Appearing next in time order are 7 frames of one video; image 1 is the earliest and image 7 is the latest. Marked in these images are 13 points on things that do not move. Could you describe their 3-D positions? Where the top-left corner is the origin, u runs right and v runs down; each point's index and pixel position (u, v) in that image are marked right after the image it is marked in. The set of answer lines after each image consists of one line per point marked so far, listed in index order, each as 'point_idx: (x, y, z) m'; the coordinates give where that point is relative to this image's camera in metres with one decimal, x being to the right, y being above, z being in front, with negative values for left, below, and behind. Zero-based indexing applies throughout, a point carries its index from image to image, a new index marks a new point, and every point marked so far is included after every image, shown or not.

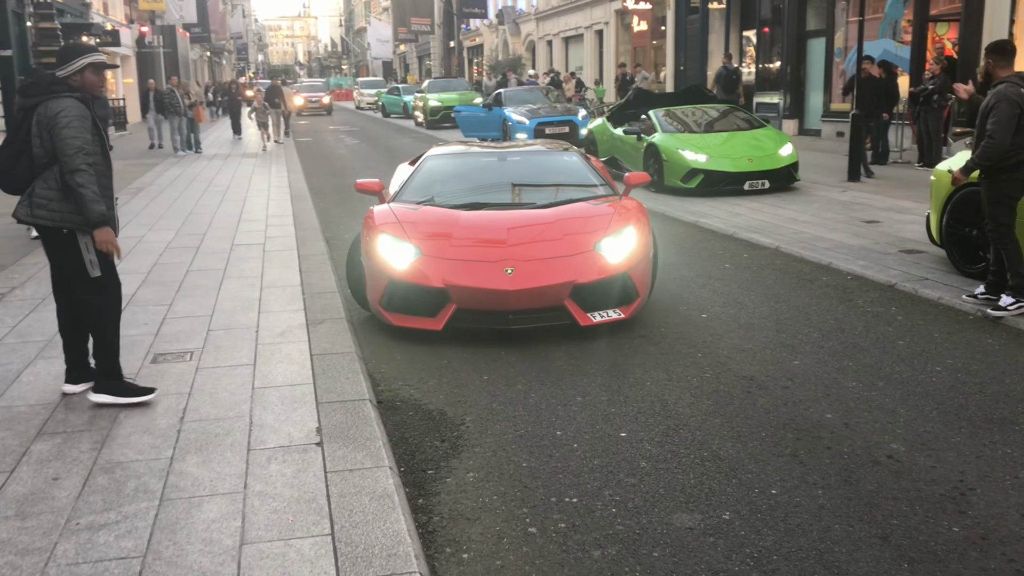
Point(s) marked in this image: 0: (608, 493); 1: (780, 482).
0: (+0.4, -0.8, +3.7) m
1: (+1.1, -0.8, +3.8) m
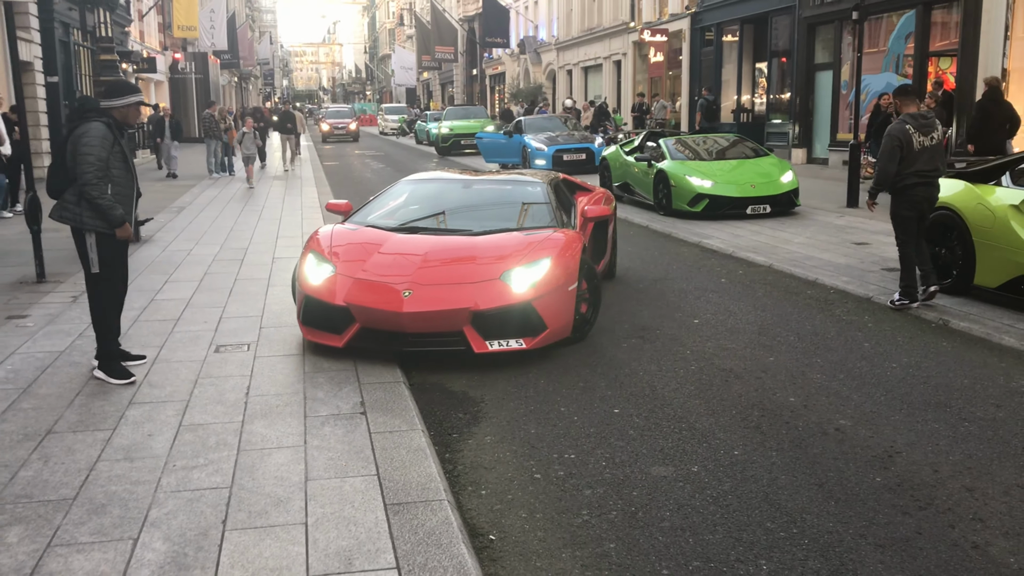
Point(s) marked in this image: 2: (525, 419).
0: (+0.4, -0.8, +4.5) m
1: (+1.1, -0.7, +4.6) m
2: (+0.1, -0.7, +5.0) m
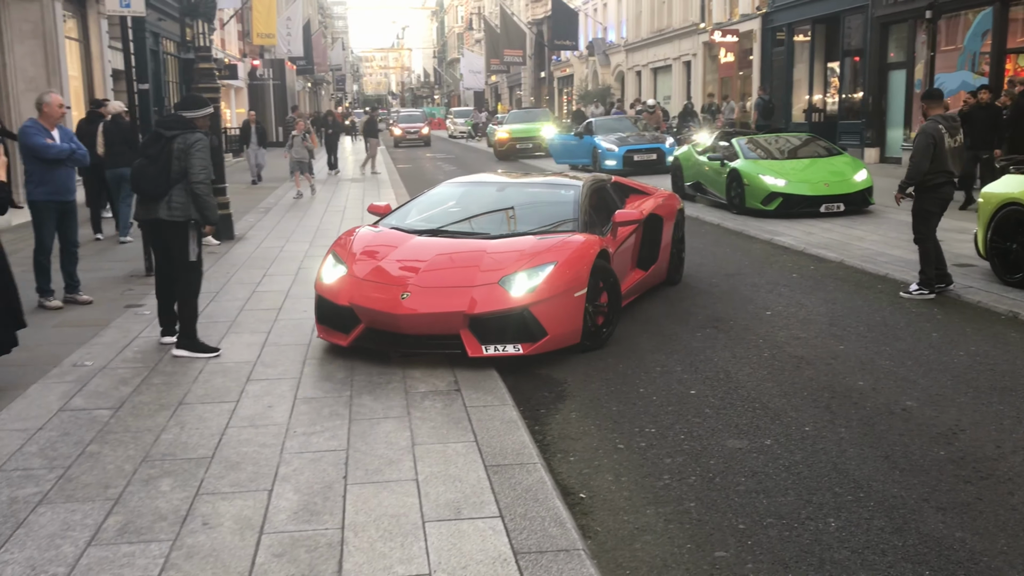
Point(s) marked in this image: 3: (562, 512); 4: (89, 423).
0: (+0.8, -0.7, +4.9) m
1: (+1.5, -0.7, +4.9) m
2: (+0.5, -0.6, +5.4) m
3: (+0.2, -0.9, +3.8) m
4: (-2.2, -0.7, +4.9) m
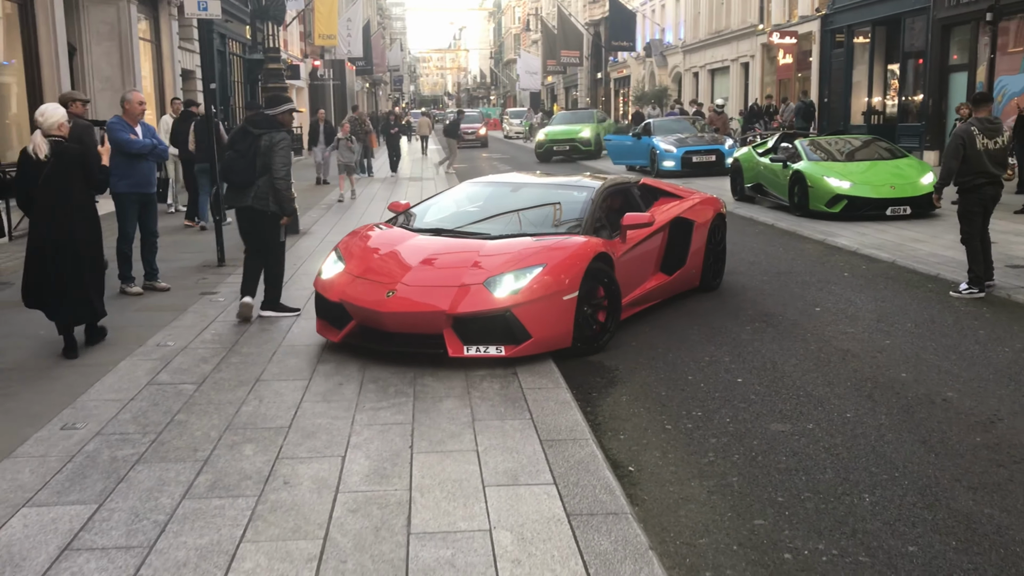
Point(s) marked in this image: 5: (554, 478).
0: (+1.1, -0.7, +5.1) m
1: (+1.8, -0.6, +5.1) m
2: (+0.9, -0.6, +5.7) m
3: (+0.4, -0.8, +4.0) m
4: (-1.9, -0.6, +5.3) m
5: (+0.2, -0.8, +4.1) m
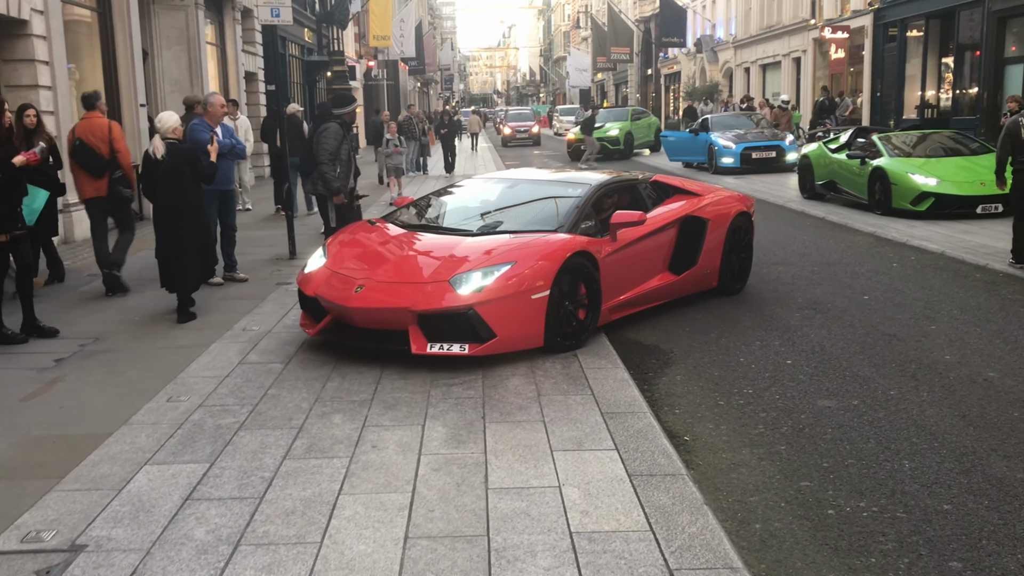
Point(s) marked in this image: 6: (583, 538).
0: (+1.5, -0.6, +5.5) m
1: (+2.2, -0.6, +5.4) m
2: (+1.2, -0.5, +6.0) m
3: (+0.7, -0.7, +4.4) m
4: (-1.5, -0.5, +5.8) m
5: (+0.5, -0.7, +4.5) m
6: (+0.3, -0.9, +3.5) m
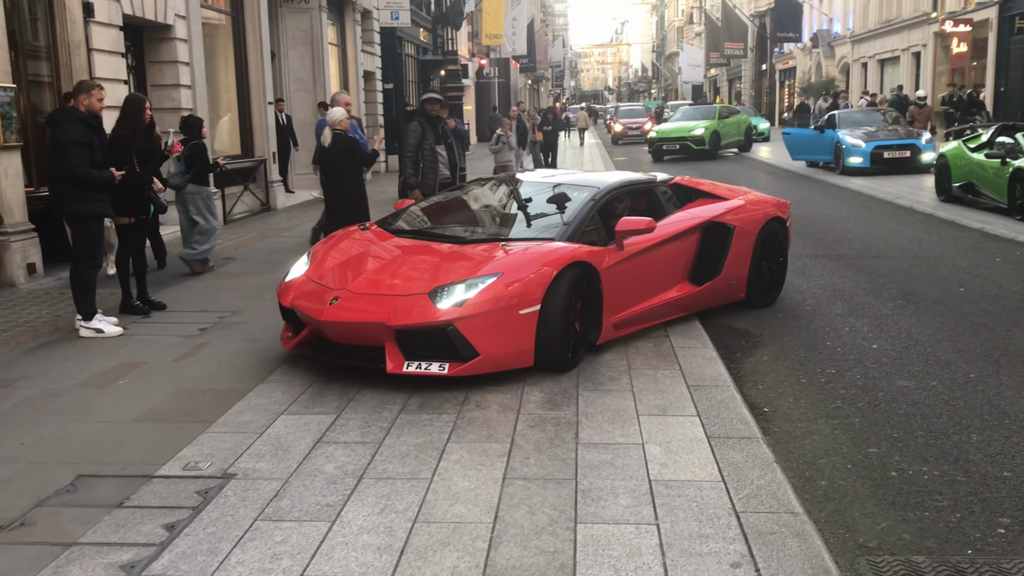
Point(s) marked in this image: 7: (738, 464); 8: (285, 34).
0: (+2.1, -0.5, +5.8) m
1: (+2.7, -0.5, +5.6) m
2: (+1.9, -0.4, +6.3) m
3: (+1.2, -0.6, +4.8) m
4: (-0.9, -0.4, +6.4) m
5: (+0.9, -0.6, +4.9) m
6: (+0.6, -0.8, +3.9) m
7: (+1.0, -0.8, +4.2) m
8: (-4.6, +5.1, +19.4) m
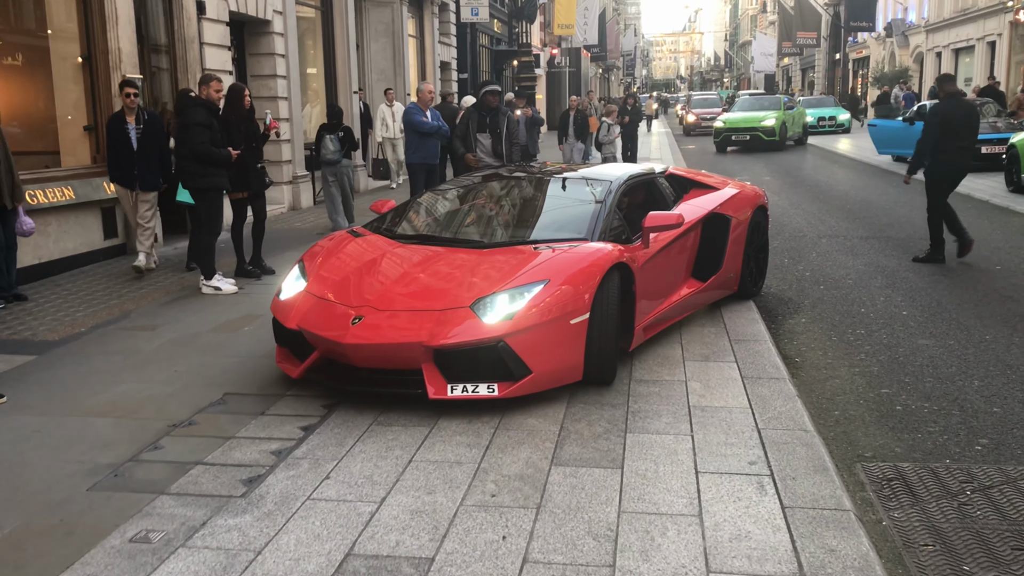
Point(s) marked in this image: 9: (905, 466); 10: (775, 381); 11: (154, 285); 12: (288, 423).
0: (+2.5, -0.3, +6.5) m
1: (+3.2, -0.3, +6.3) m
2: (+2.4, -0.2, +7.1) m
3: (+1.6, -0.4, +5.6) m
4: (-0.4, -0.1, +7.3) m
5: (+1.3, -0.4, +5.7) m
6: (+0.9, -0.6, +4.7) m
7: (+1.3, -0.6, +5.0) m
8: (-3.1, +5.6, +20.5) m
9: (+1.7, -0.8, +4.1) m
10: (+1.4, -0.5, +5.2) m
11: (-3.1, 0.0, +8.2) m
12: (-1.1, -0.7, +4.7) m
